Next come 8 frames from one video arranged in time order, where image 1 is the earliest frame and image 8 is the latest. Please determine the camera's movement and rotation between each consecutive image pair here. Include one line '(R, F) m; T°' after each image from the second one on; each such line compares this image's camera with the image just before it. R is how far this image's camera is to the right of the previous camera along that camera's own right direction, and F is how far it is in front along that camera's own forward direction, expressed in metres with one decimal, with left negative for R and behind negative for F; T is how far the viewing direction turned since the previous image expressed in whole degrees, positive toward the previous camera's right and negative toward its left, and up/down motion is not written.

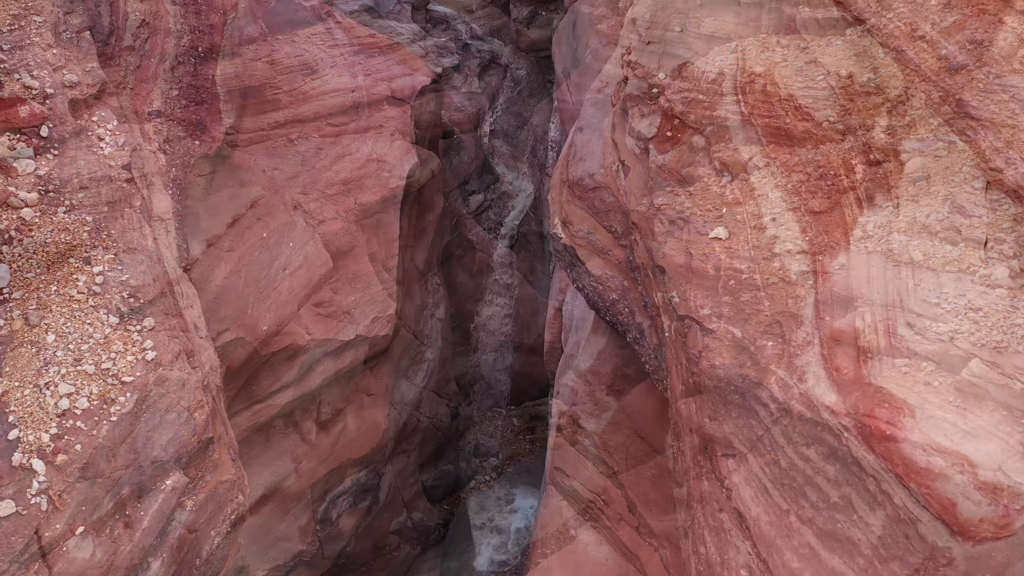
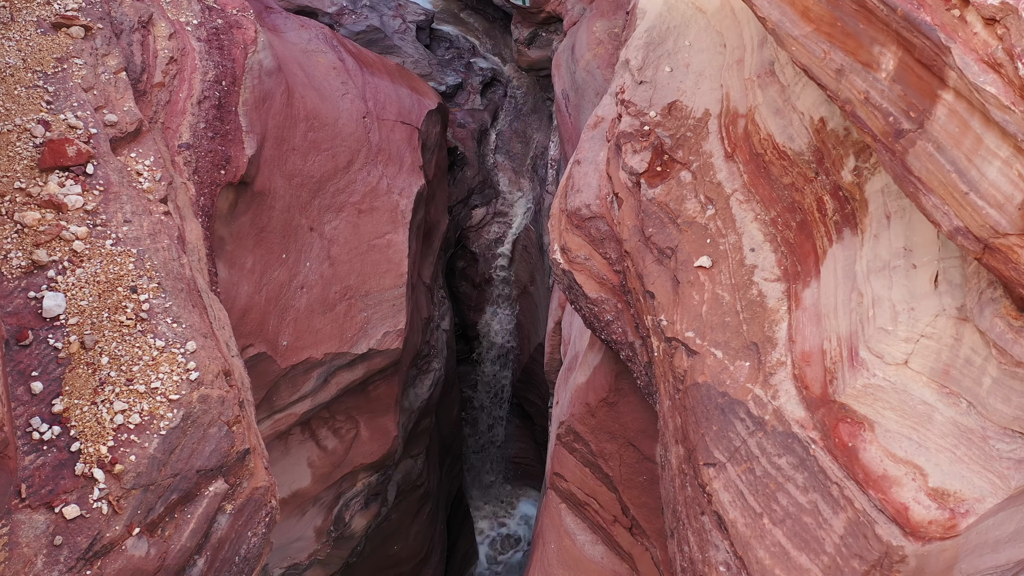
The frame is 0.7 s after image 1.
(0.0, -0.3) m; 0°
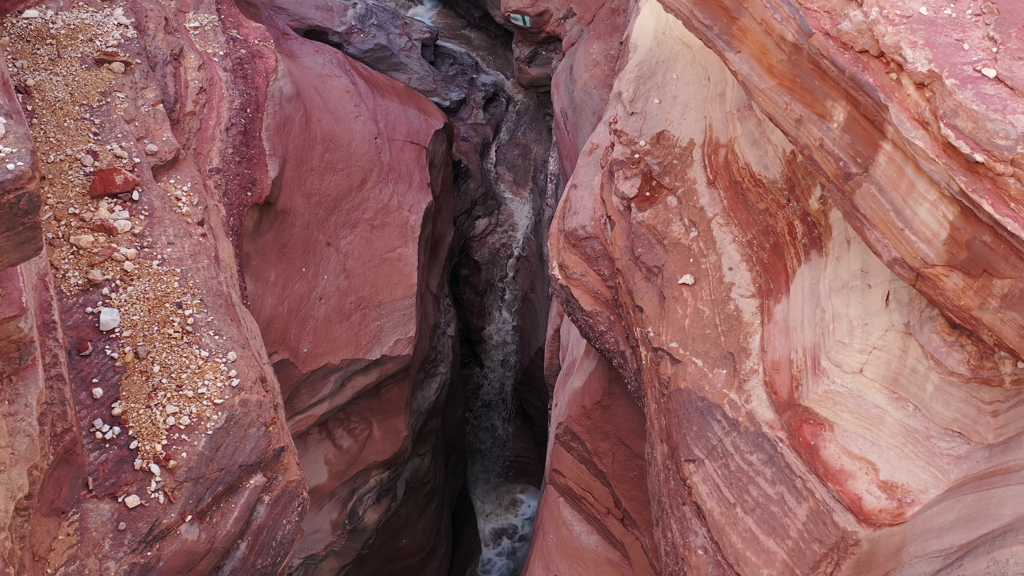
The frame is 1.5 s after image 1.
(0.0, -0.3) m; 0°
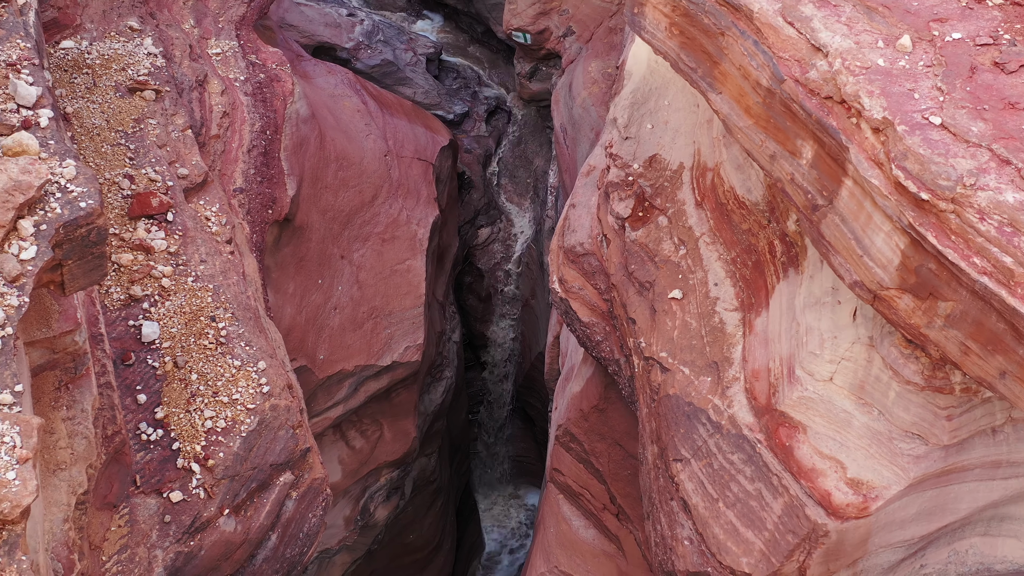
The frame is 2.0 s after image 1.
(0.0, -0.3) m; 0°
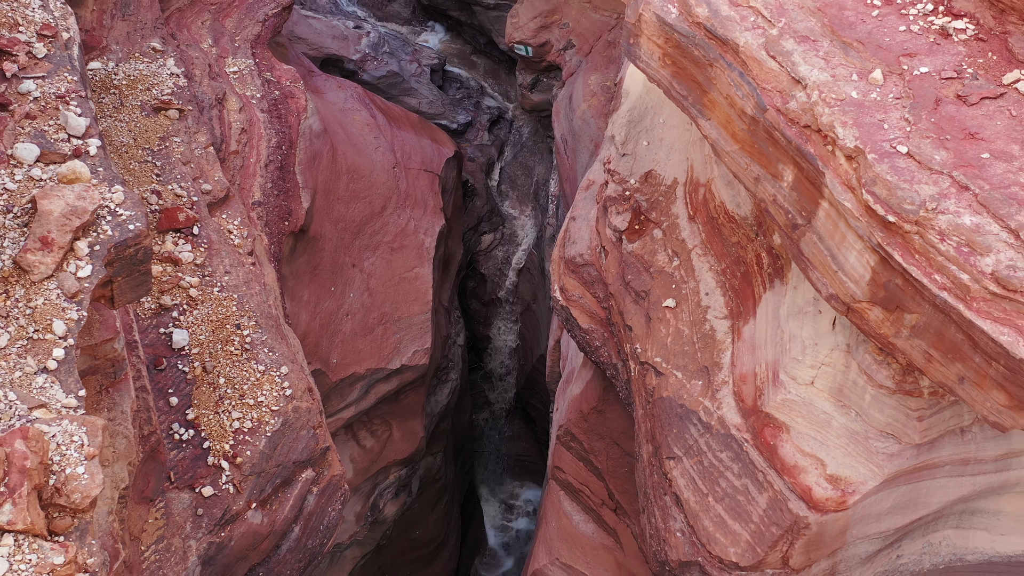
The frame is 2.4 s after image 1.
(0.0, -0.3) m; 0°
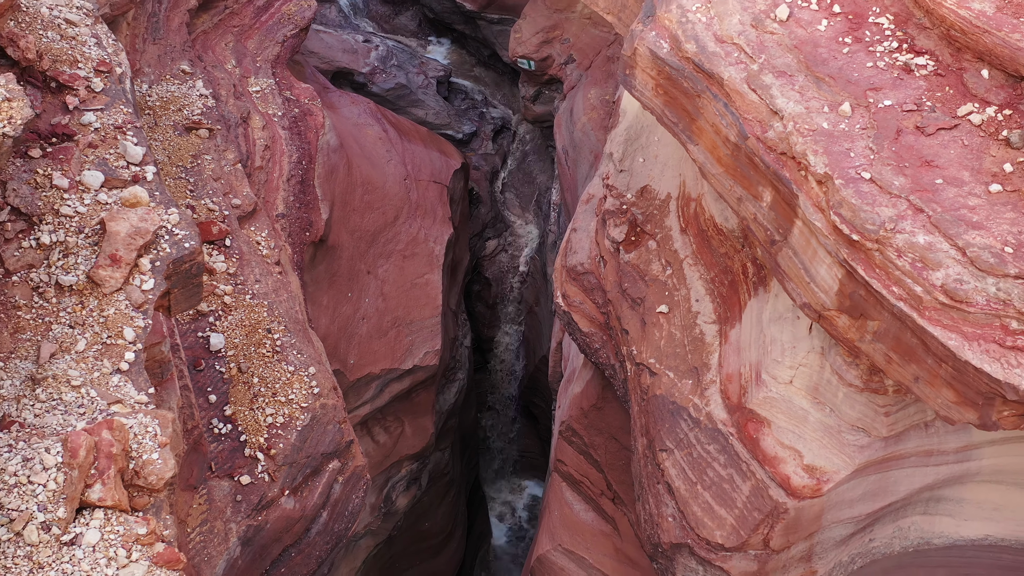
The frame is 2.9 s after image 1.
(0.0, -0.4) m; 0°
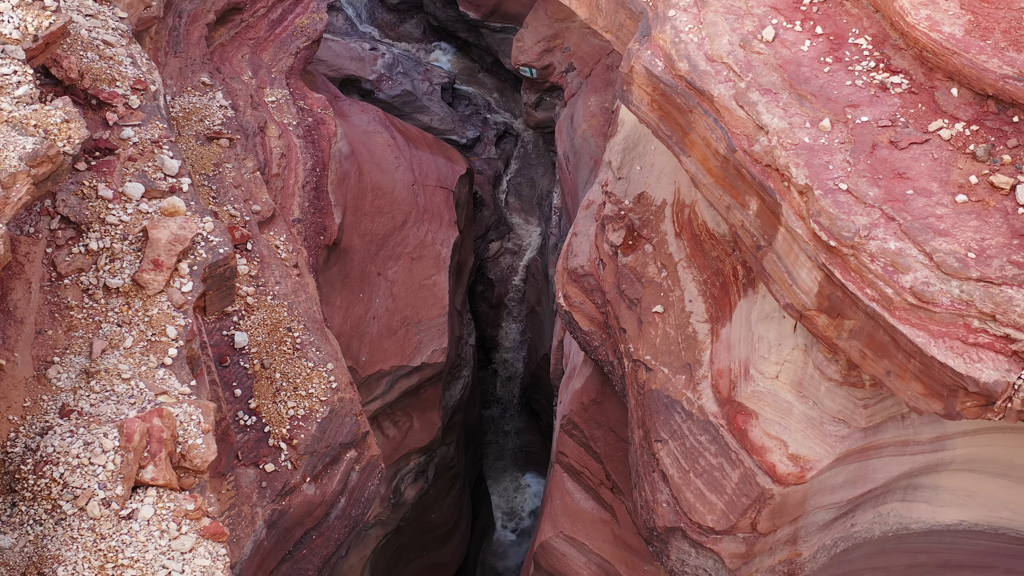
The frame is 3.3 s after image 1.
(0.0, -0.3) m; 0°
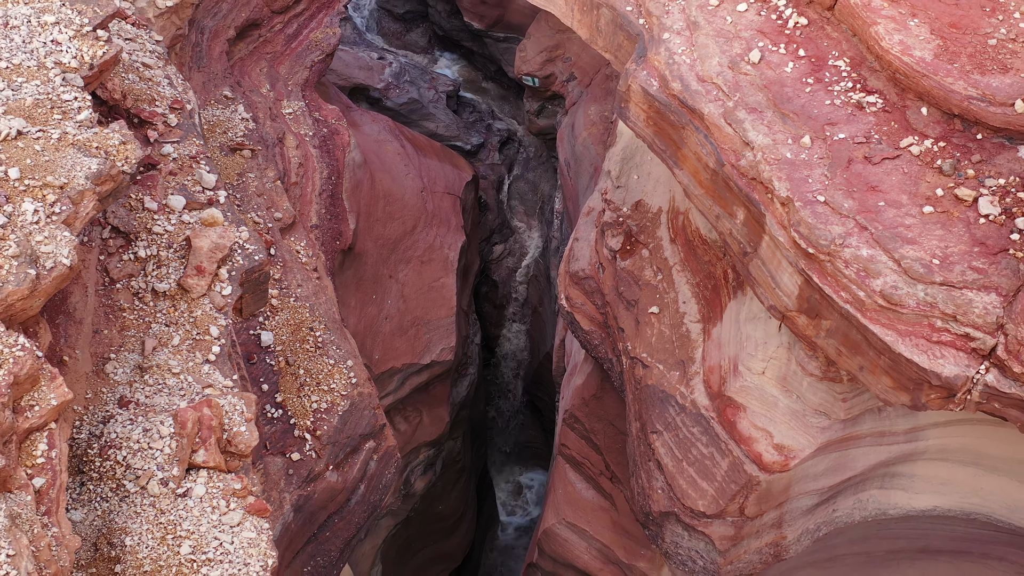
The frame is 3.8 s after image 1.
(0.0, -0.3) m; 0°
